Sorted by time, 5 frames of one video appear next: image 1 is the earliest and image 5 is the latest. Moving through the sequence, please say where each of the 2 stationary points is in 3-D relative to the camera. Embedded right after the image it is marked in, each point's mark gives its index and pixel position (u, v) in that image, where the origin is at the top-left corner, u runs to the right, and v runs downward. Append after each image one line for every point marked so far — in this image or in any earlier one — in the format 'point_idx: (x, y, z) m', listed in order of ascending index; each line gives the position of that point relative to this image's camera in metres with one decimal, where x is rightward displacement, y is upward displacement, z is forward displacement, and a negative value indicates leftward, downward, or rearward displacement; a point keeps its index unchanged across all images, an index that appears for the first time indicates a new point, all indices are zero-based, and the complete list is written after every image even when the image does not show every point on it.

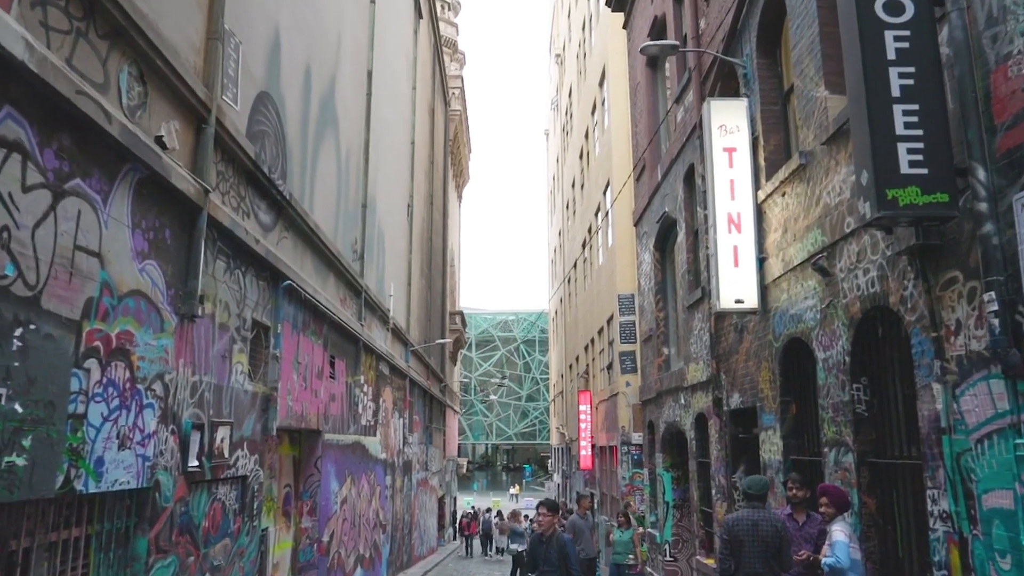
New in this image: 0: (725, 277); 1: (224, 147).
0: (+2.2, +0.1, +8.0) m
1: (-2.6, +1.3, +6.8) m
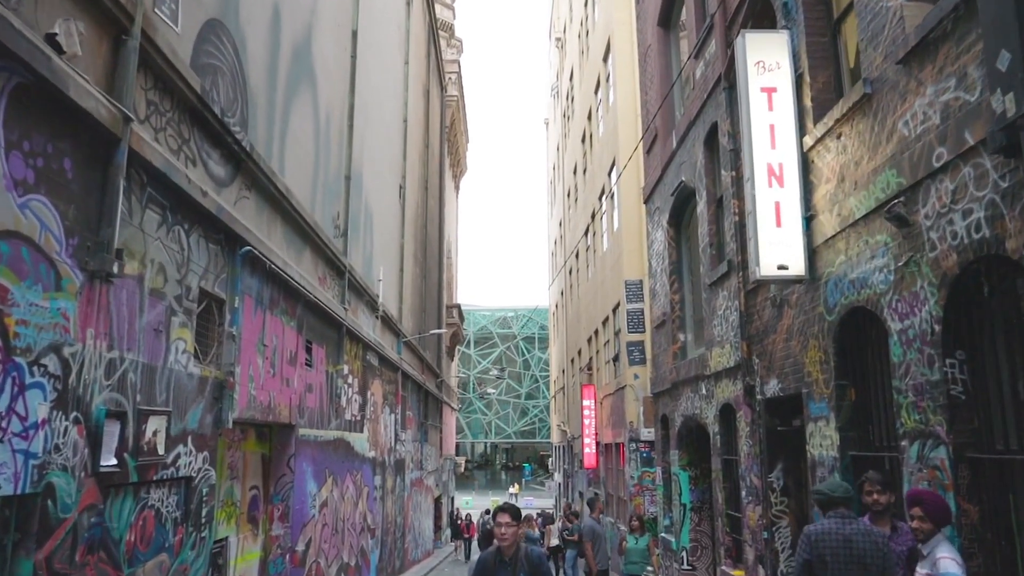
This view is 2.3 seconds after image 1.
0: (+2.2, +0.4, +6.8) m
1: (-2.6, +1.6, +5.6) m
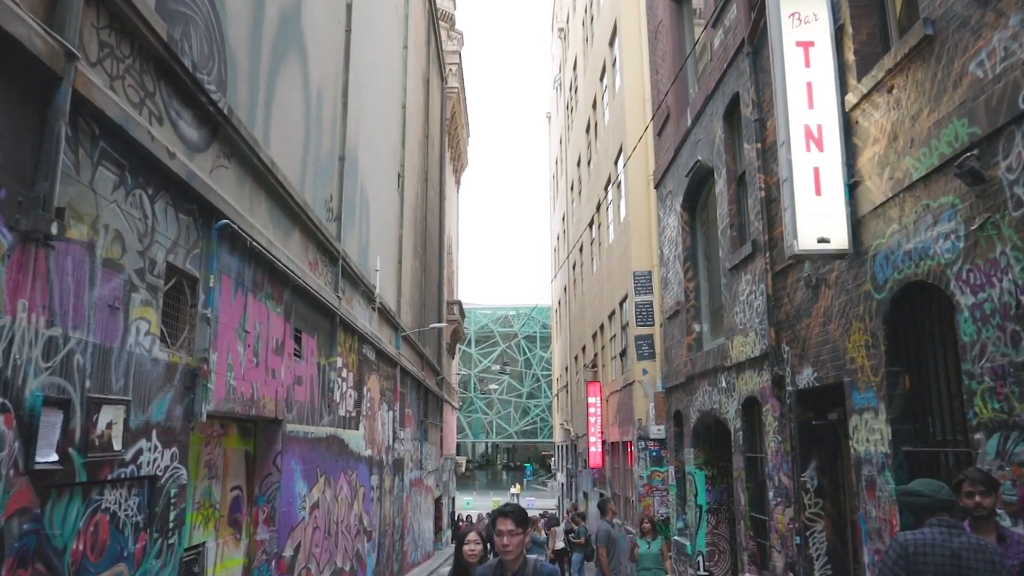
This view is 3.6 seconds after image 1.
0: (+2.3, +0.6, +6.0) m
1: (-2.5, +1.8, +4.8) m
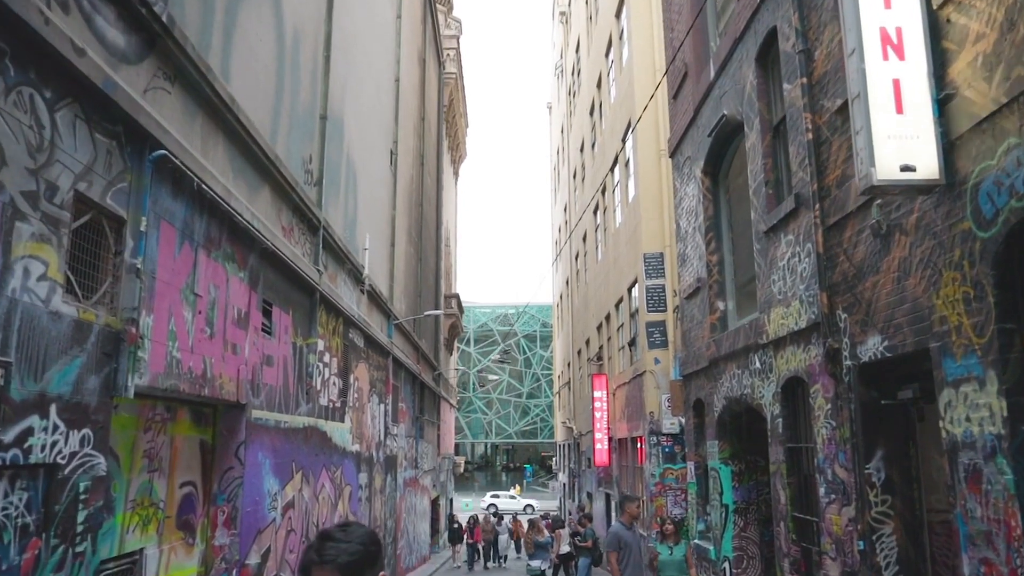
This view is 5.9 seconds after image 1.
0: (+2.3, +1.0, +4.8) m
1: (-2.5, +2.1, +3.6) m
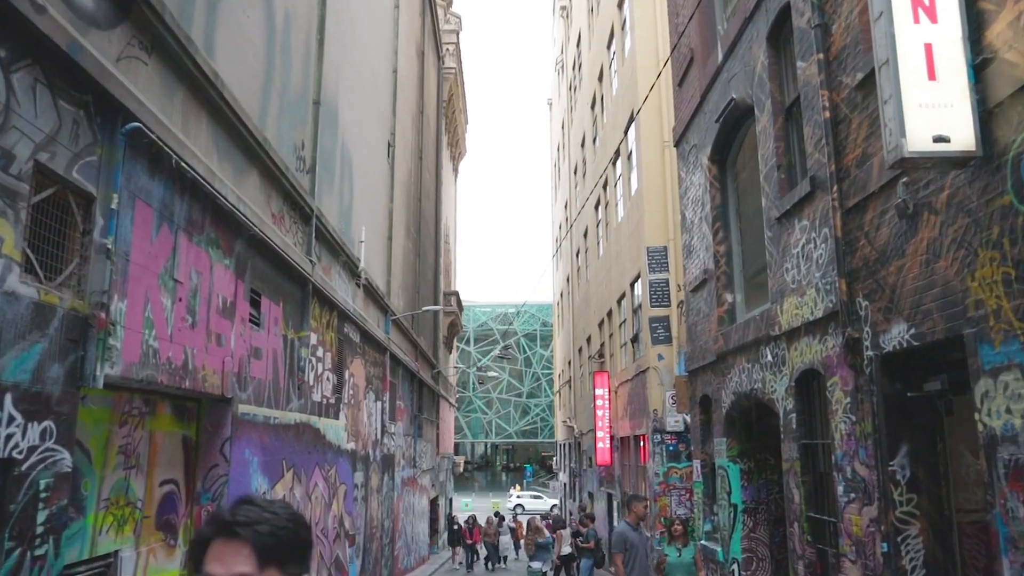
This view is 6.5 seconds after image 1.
0: (+2.3, +1.1, +4.4) m
1: (-2.5, +2.2, +3.2) m
